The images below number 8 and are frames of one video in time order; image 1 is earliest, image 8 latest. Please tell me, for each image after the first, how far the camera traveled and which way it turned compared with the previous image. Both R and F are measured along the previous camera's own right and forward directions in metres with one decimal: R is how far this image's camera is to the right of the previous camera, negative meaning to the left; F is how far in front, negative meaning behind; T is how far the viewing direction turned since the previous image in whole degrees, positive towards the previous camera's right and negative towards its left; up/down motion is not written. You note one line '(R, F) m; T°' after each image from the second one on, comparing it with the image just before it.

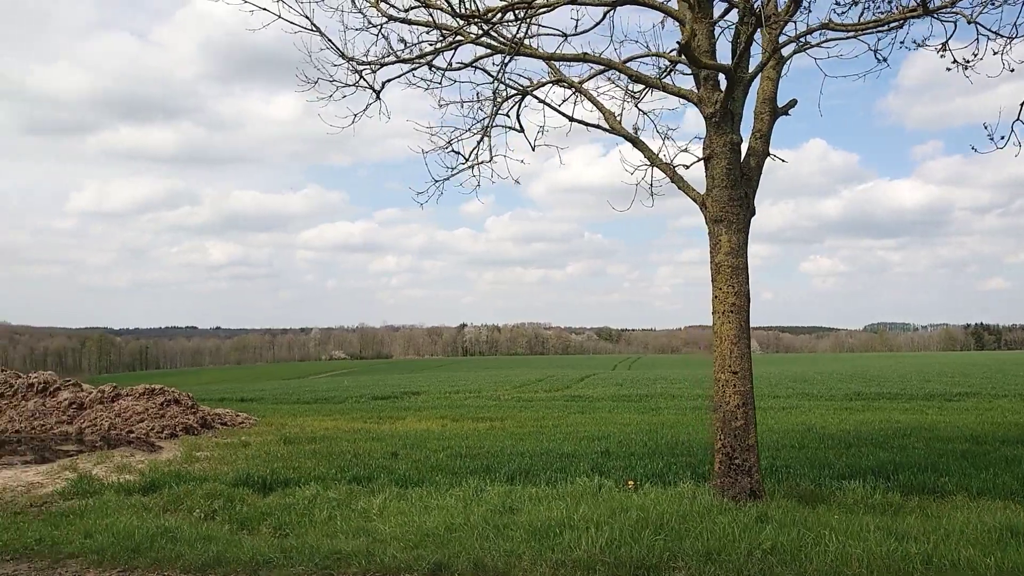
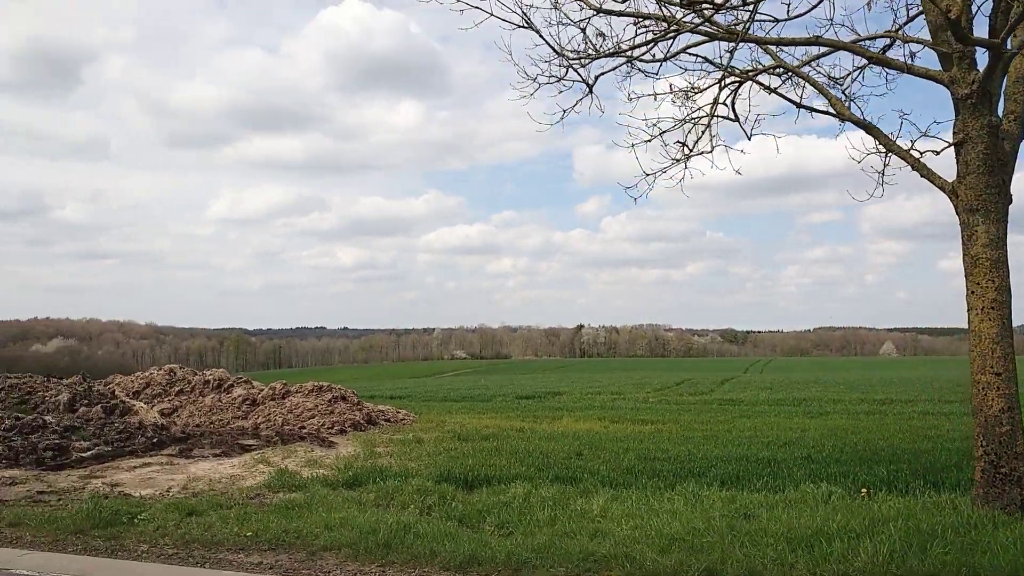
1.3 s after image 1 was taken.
(-0.9, +0.1) m; -8°
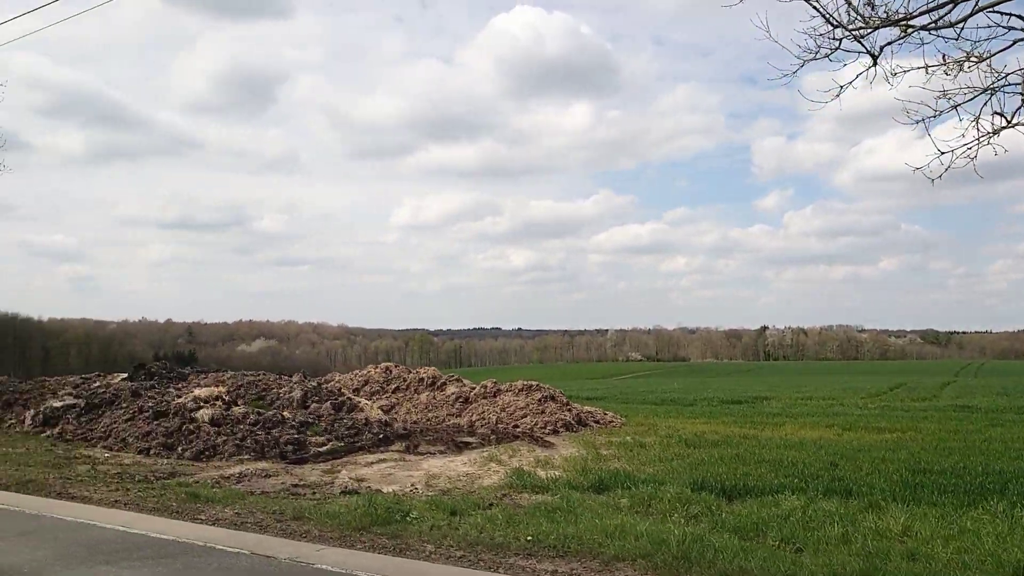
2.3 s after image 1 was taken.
(-0.8, +0.3) m; -11°
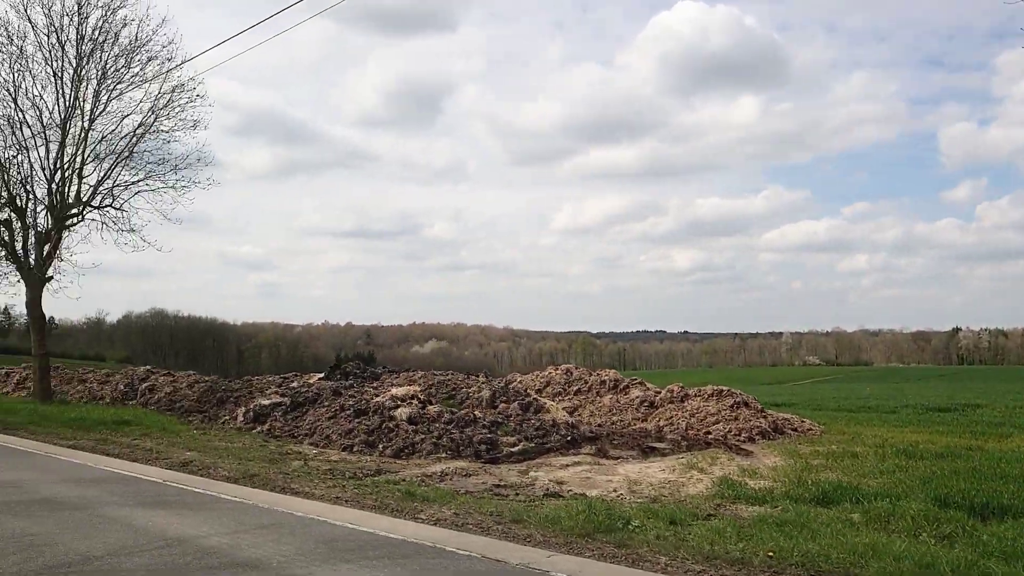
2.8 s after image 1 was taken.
(-0.5, +0.2) m; -11°
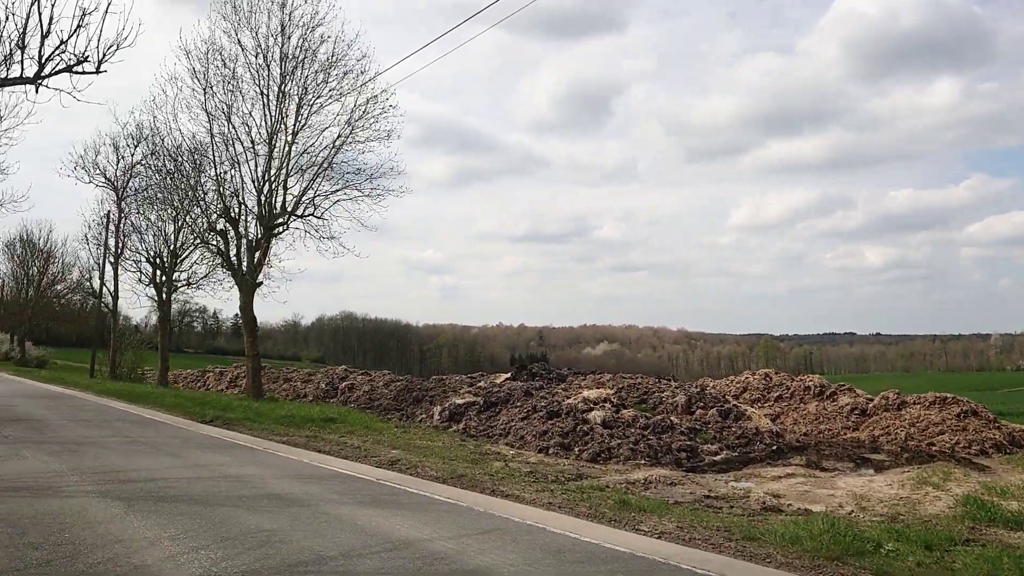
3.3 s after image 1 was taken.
(-0.4, +0.3) m; -11°
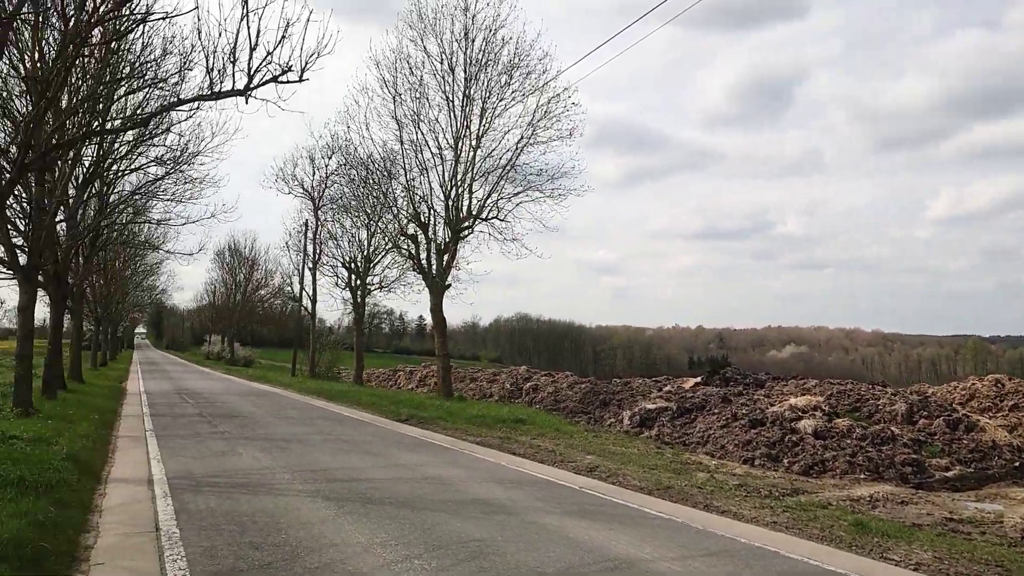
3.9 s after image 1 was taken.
(-0.3, +0.4) m; -11°
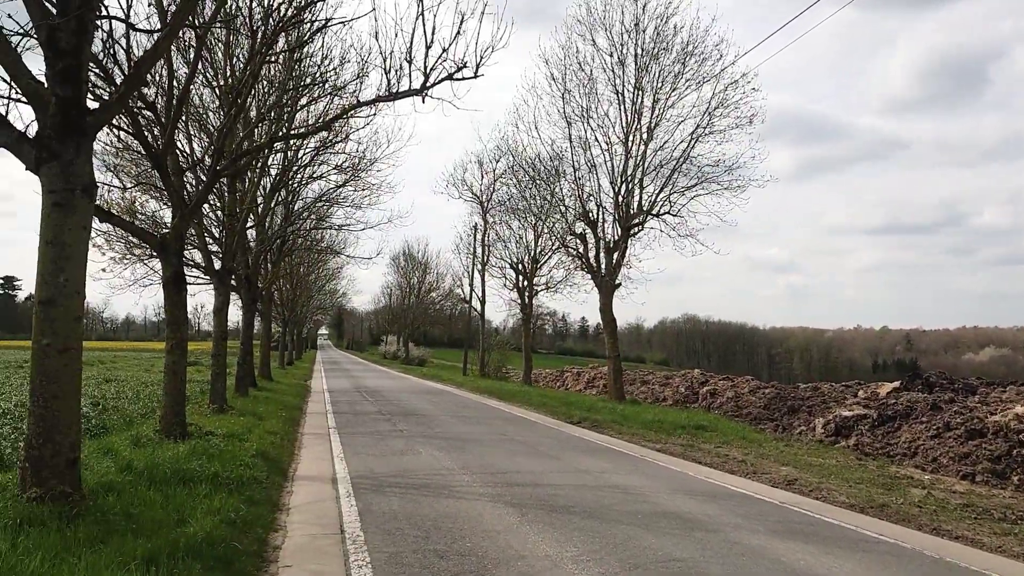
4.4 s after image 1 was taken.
(-0.2, +0.5) m; -11°
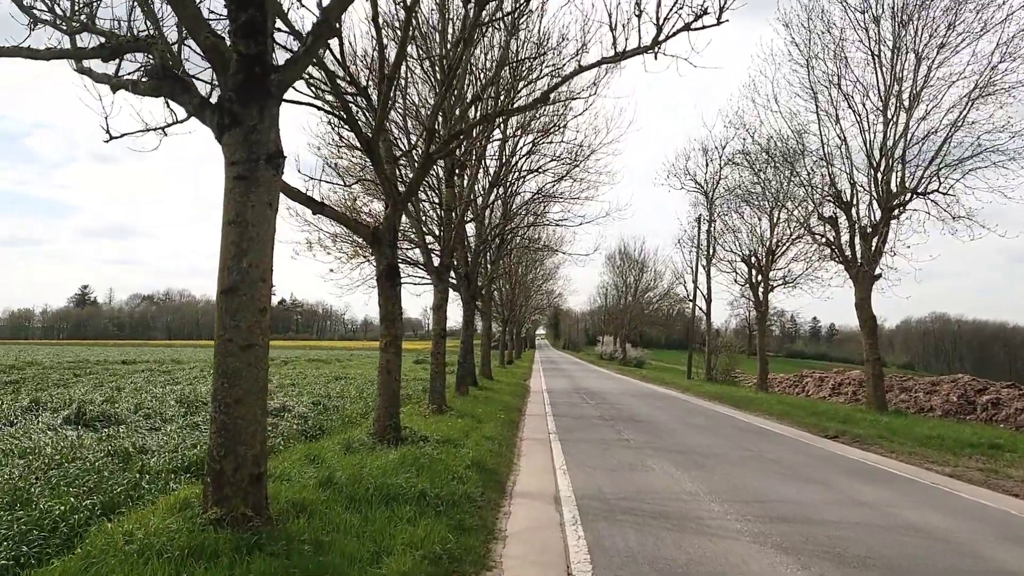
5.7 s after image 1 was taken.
(-0.3, +1.4) m; -14°
